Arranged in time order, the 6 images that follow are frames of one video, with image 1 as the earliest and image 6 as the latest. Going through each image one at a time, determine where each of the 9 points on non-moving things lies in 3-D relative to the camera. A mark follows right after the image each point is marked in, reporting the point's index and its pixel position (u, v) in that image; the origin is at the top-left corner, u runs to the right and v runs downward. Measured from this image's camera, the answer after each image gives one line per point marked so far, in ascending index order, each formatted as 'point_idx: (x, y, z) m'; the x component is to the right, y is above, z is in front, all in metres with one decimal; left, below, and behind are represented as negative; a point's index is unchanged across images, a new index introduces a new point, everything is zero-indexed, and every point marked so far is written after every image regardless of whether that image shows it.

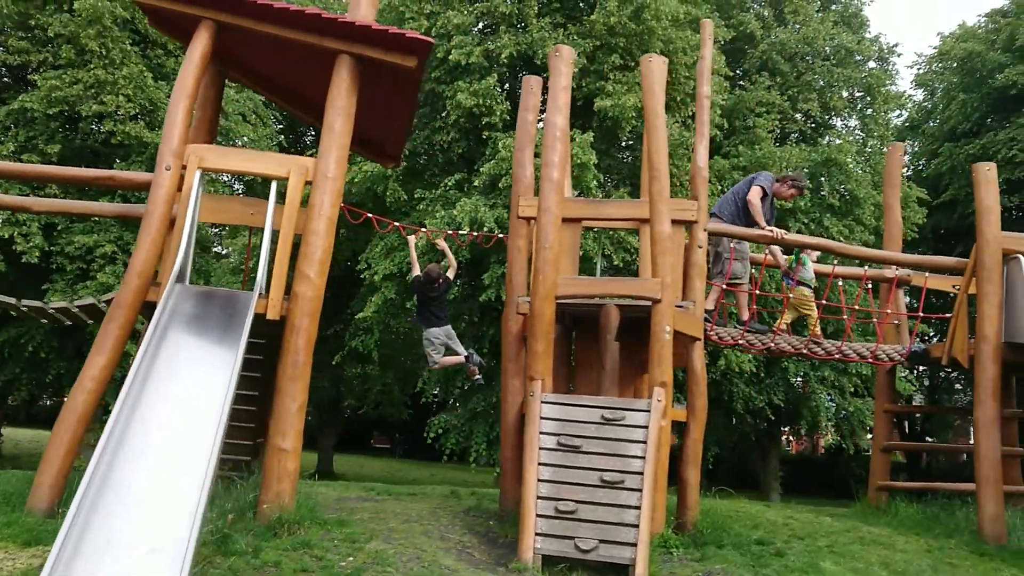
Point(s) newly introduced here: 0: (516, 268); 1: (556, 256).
0: (0.0, +0.2, +7.4) m
1: (+0.4, +0.3, +6.9) m
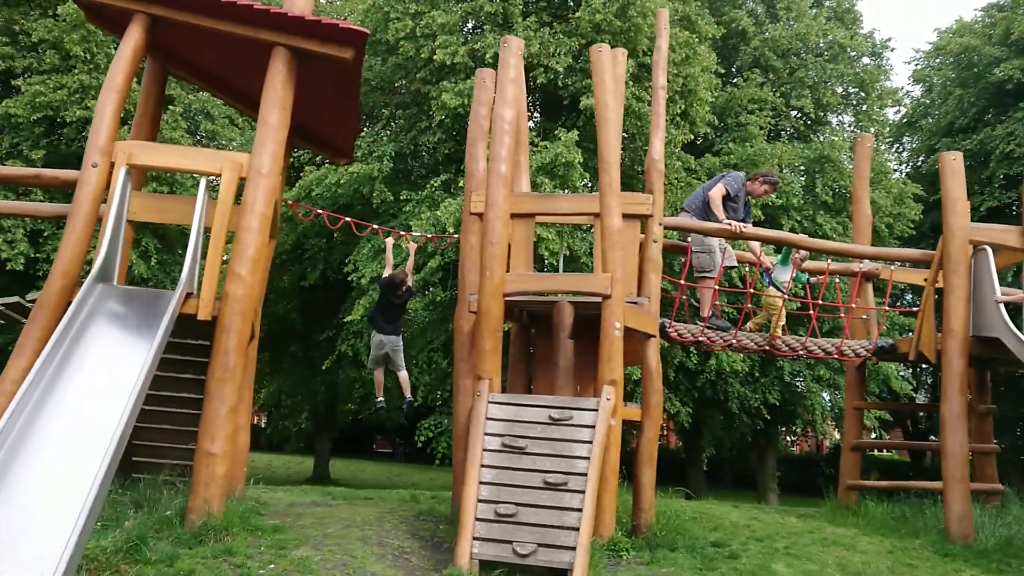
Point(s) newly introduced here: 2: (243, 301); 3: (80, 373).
0: (-0.4, +0.2, +7.3) m
1: (-0.1, +0.3, +6.7) m
2: (-1.8, -0.1, +5.8) m
3: (-2.5, -0.5, +4.8) m
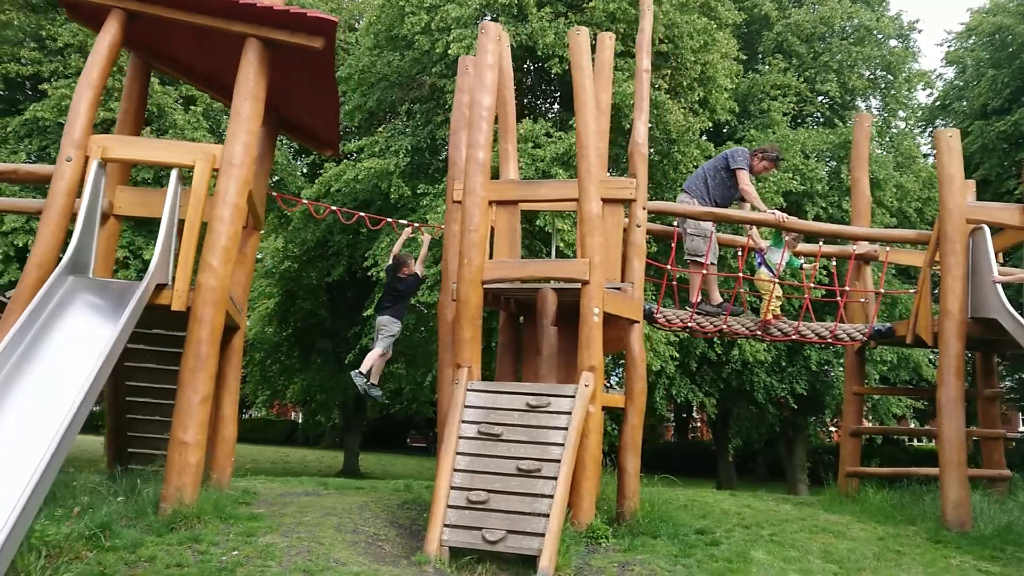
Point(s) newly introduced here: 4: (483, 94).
0: (-0.5, +0.3, +7.2) m
1: (-0.2, +0.4, +6.7) m
2: (-2.0, 0.0, +5.8) m
3: (-2.7, -0.5, +4.9) m
4: (-0.2, +1.6, +6.9) m
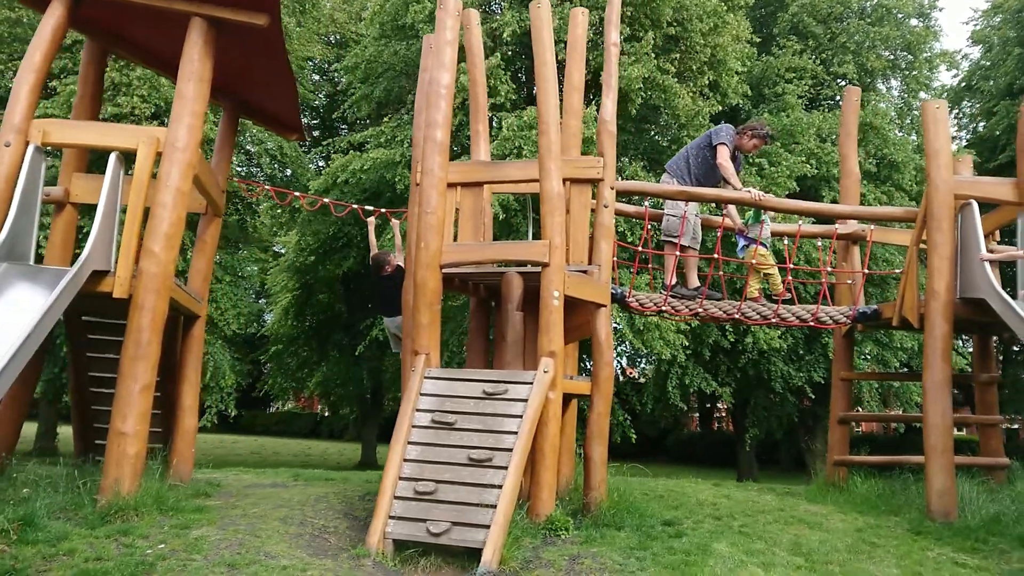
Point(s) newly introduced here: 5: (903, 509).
0: (-0.8, +0.4, +7.0) m
1: (-0.5, +0.5, +6.5) m
2: (-2.4, +0.1, +5.7) m
3: (-3.1, -0.4, +4.7) m
4: (-0.6, +1.7, +6.6) m
5: (+3.1, -1.8, +6.8) m
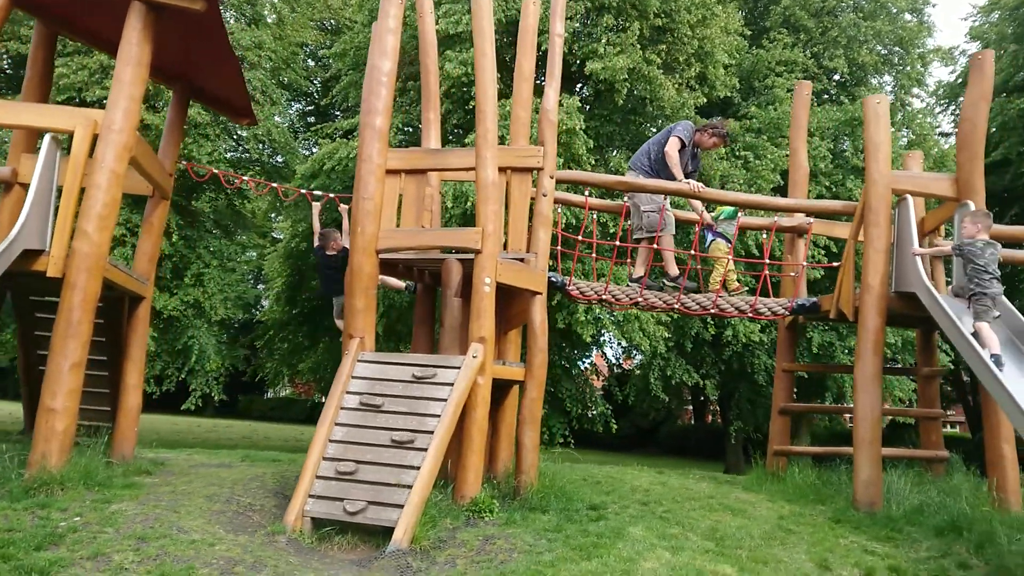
0: (-1.3, +0.5, +7.1) m
1: (-1.0, +0.6, +6.6) m
2: (-2.9, +0.2, +5.8) m
3: (-3.6, -0.3, +4.8) m
4: (-1.0, +1.8, +6.7) m
5: (+2.6, -1.7, +6.9) m
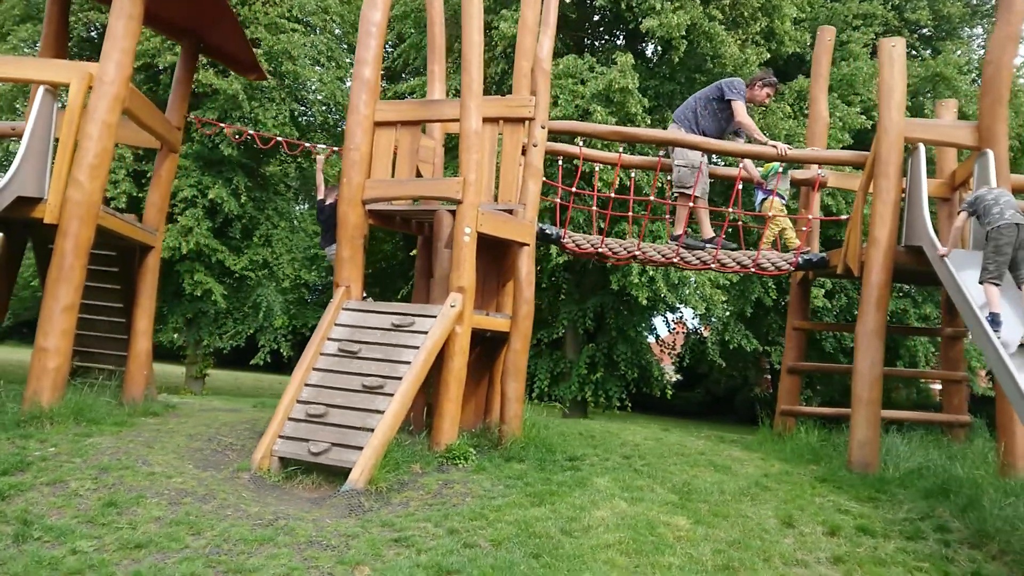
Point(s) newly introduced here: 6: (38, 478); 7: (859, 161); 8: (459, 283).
0: (-1.4, +1.0, +7.2) m
1: (-1.1, +1.0, +6.6) m
2: (-3.1, +0.6, +6.0) m
3: (-3.8, +0.1, +5.2) m
4: (-1.1, +2.2, +6.7) m
5: (+2.5, -1.3, +6.6) m
6: (-2.6, -1.0, +4.6) m
7: (+3.0, +1.1, +7.1) m
8: (-0.4, 0.0, +6.2) m
